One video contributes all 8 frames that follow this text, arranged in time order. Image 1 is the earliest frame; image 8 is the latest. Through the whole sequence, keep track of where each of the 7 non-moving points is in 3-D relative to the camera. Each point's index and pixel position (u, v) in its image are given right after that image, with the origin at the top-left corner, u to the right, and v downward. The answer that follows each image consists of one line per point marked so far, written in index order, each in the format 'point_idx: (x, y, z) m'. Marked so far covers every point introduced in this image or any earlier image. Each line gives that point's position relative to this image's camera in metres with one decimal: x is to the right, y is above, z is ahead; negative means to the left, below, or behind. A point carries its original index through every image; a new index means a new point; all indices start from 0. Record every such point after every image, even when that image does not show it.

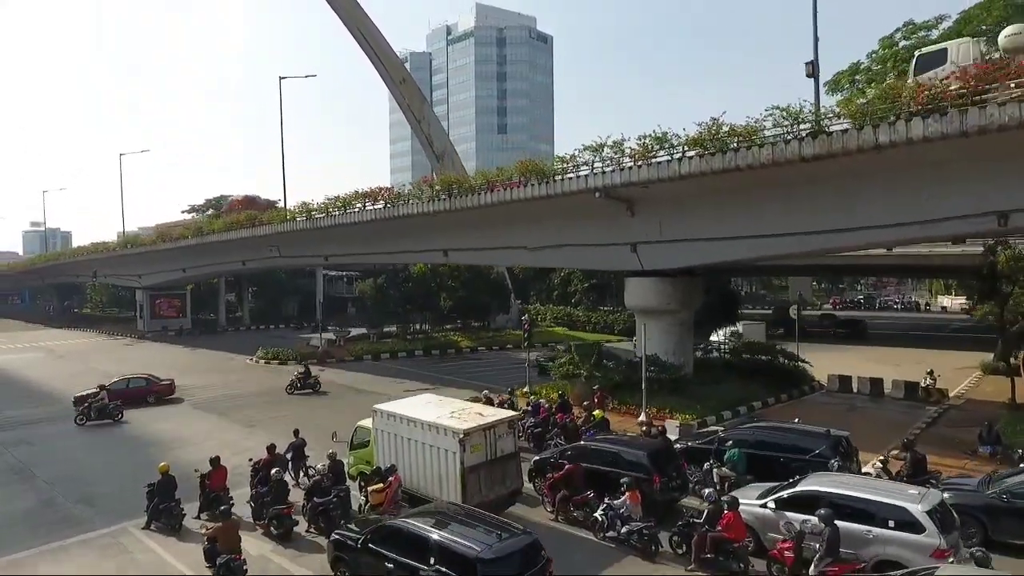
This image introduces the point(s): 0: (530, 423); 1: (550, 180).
0: (+0.4, -2.8, +12.8) m
1: (+1.0, +2.8, +16.4) m
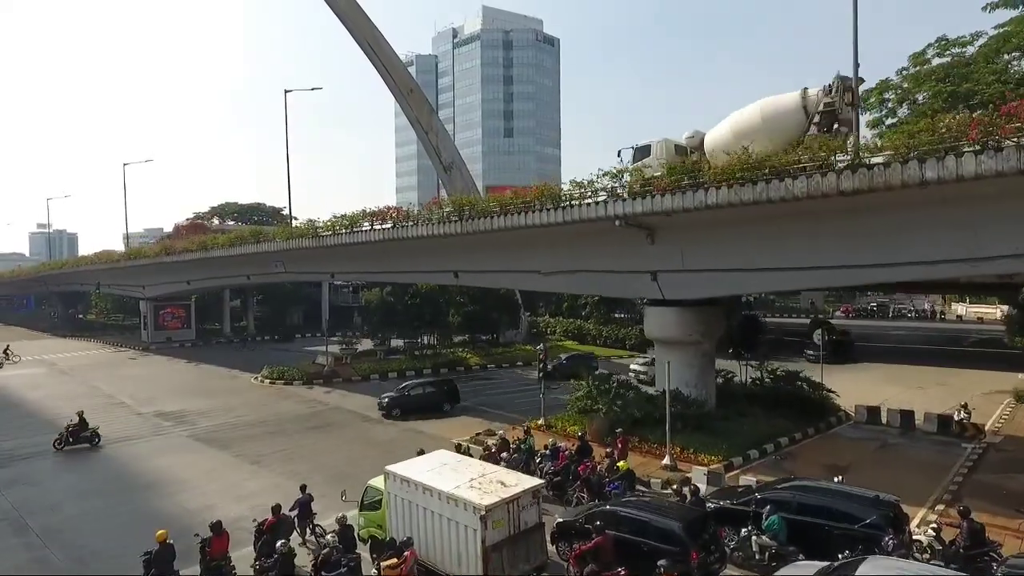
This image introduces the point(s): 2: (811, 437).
0: (+0.7, -3.5, +12.1) m
1: (+1.4, +2.1, +15.7) m
2: (+7.7, -3.9, +16.2) m
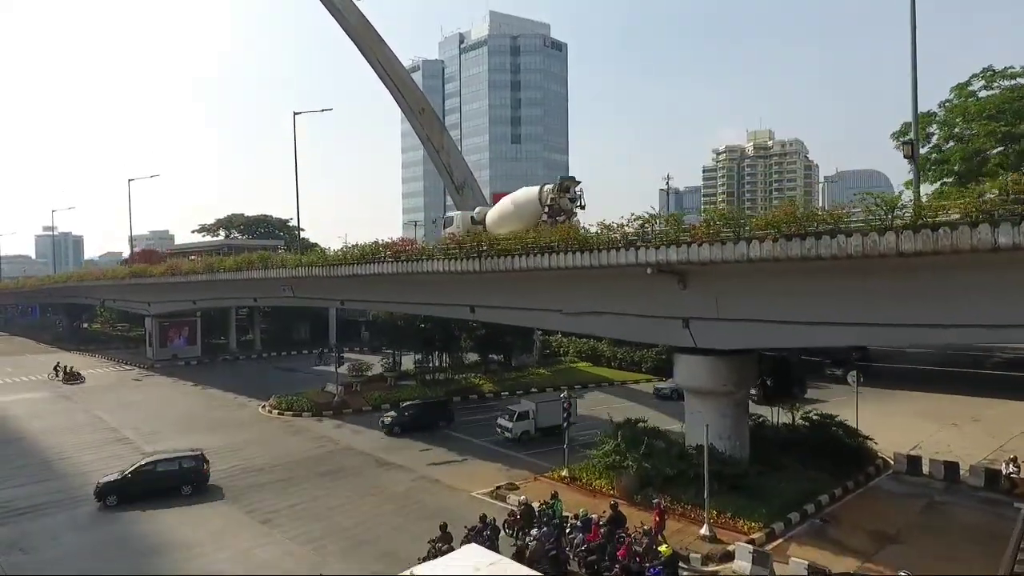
0: (+1.3, -4.7, +11.3) m
1: (+1.9, +0.9, +14.8) m
2: (+8.3, -5.0, +15.3) m
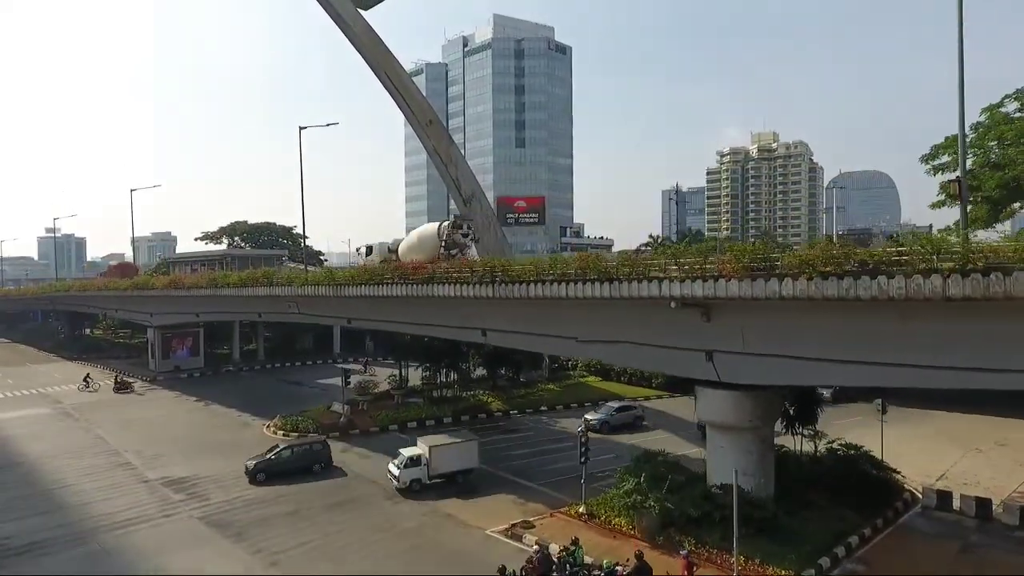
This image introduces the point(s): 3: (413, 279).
0: (+1.6, -5.4, +10.7) m
1: (+2.3, +0.2, +14.3) m
2: (+8.6, -5.7, +14.7) m
3: (-3.1, +0.3, +19.6) m
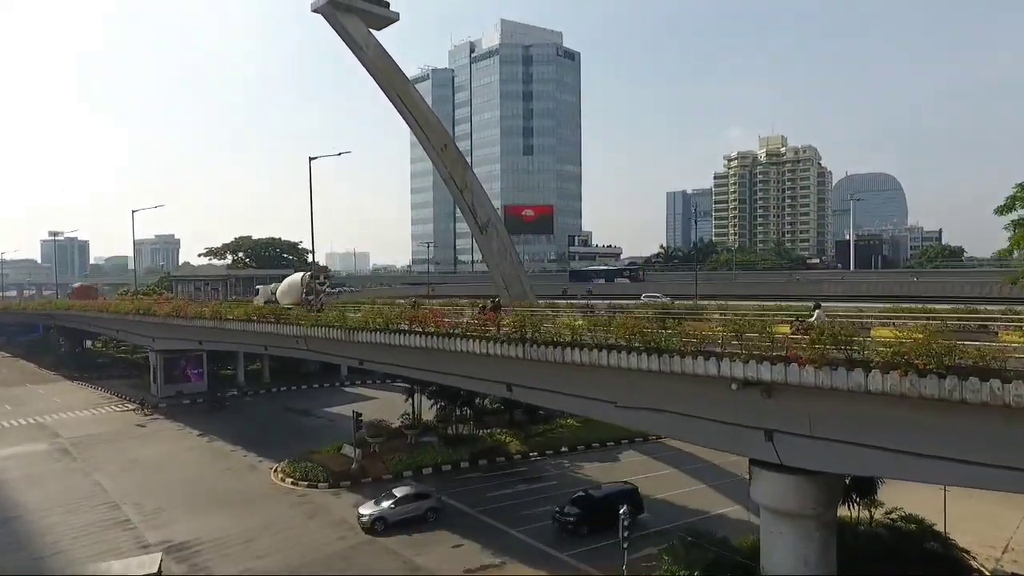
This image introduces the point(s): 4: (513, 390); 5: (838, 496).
0: (+2.4, -6.9, +9.3) m
1: (+3.1, -1.3, +12.8) m
2: (+9.4, -7.3, +13.2) m
3: (-2.3, -1.2, +18.2) m
4: (+0.1, -2.9, +17.7) m
5: (+7.0, -4.5, +13.4) m
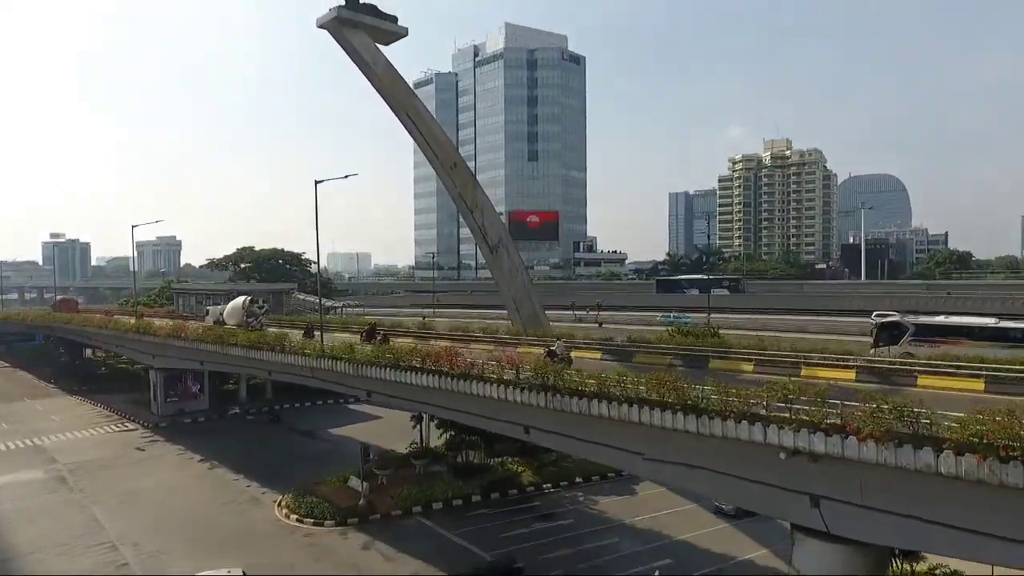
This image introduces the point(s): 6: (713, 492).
0: (+2.9, -8.0, +8.3) m
1: (+3.6, -2.4, +11.9) m
2: (+9.9, -8.3, +12.2) m
3: (-1.8, -2.3, +17.2) m
4: (+0.6, -4.0, +16.7) m
5: (+7.5, -5.5, +12.4) m
6: (+4.4, -4.4, +13.5) m
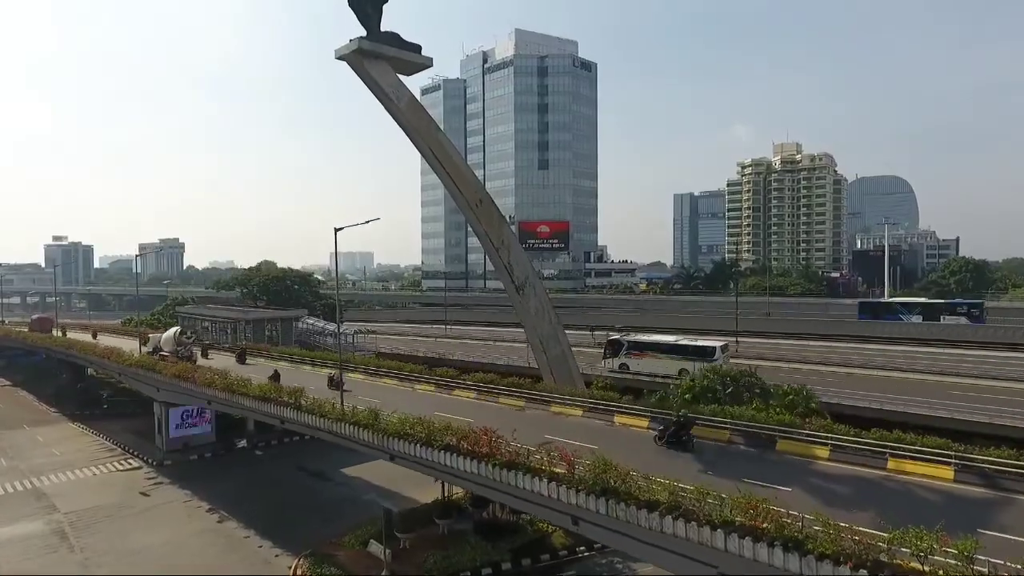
0: (+4.0, -9.9, +6.6) m
1: (+4.8, -4.3, +10.1) m
2: (+11.1, -10.2, +10.5) m
3: (-0.6, -4.1, +15.5) m
4: (+1.7, -5.8, +14.9) m
5: (+8.7, -7.4, +10.7) m
6: (+5.6, -6.3, +11.7) m
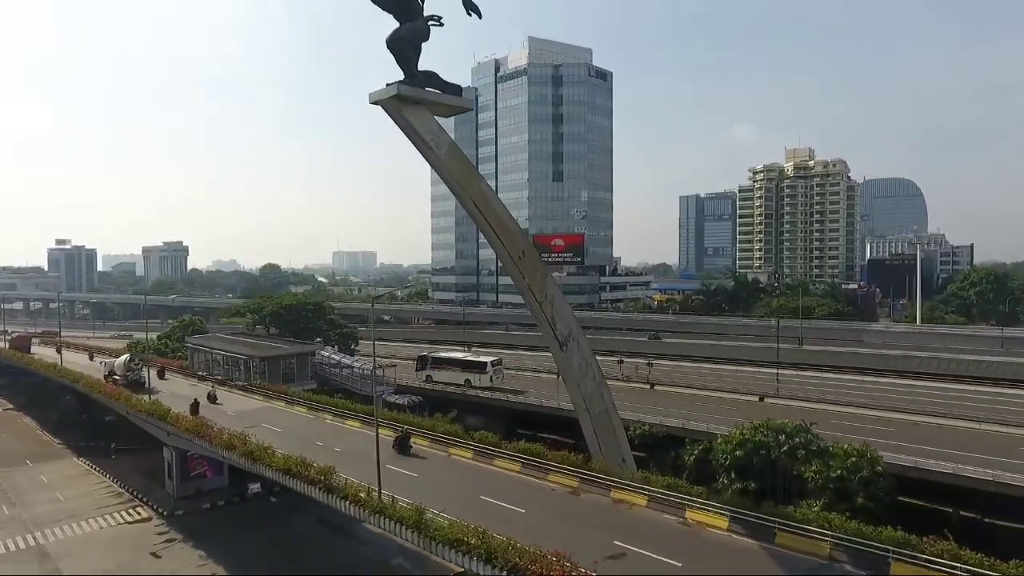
0: (+5.6, -12.1, +4.5) m
1: (+6.4, -6.5, +8.0) m
2: (+12.7, -12.5, +8.3) m
3: (+1.1, -6.4, +13.4) m
4: (+3.4, -8.1, +12.8) m
5: (+10.3, -9.7, +8.6) m
6: (+7.2, -8.6, +9.6) m
